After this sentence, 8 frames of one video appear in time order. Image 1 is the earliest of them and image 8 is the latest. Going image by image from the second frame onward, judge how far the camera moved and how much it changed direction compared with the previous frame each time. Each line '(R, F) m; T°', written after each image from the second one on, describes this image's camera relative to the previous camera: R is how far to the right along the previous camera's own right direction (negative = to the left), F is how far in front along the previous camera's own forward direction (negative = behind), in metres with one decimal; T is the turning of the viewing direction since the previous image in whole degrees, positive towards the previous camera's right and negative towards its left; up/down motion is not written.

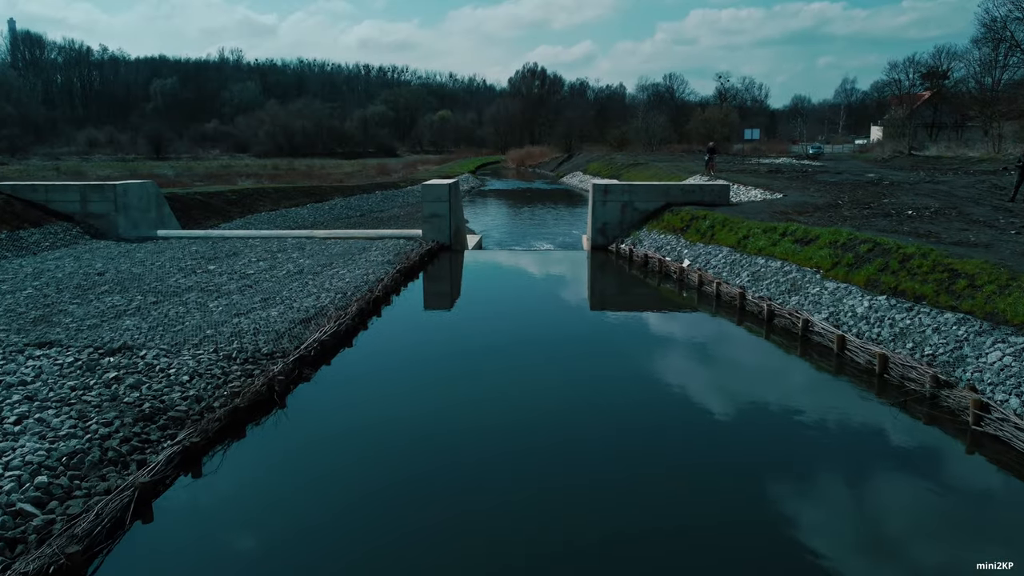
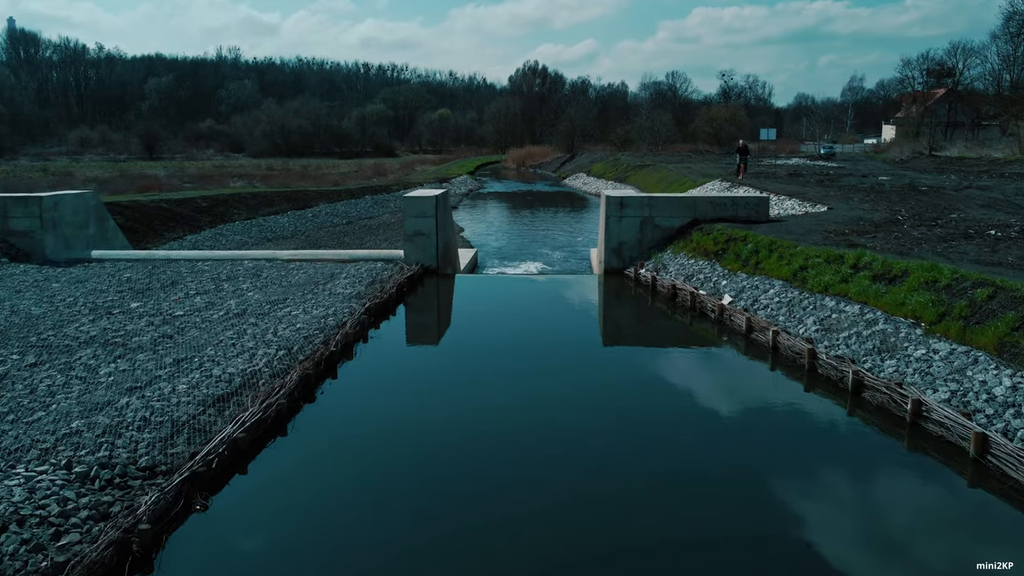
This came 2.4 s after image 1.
(0.0, +3.4) m; 0°
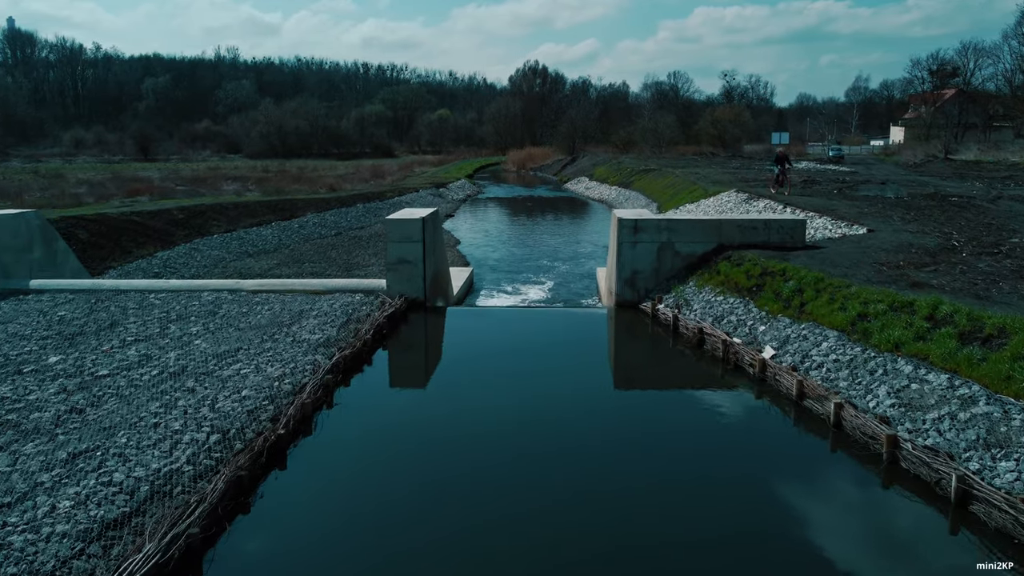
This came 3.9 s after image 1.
(0.0, +2.3) m; 0°
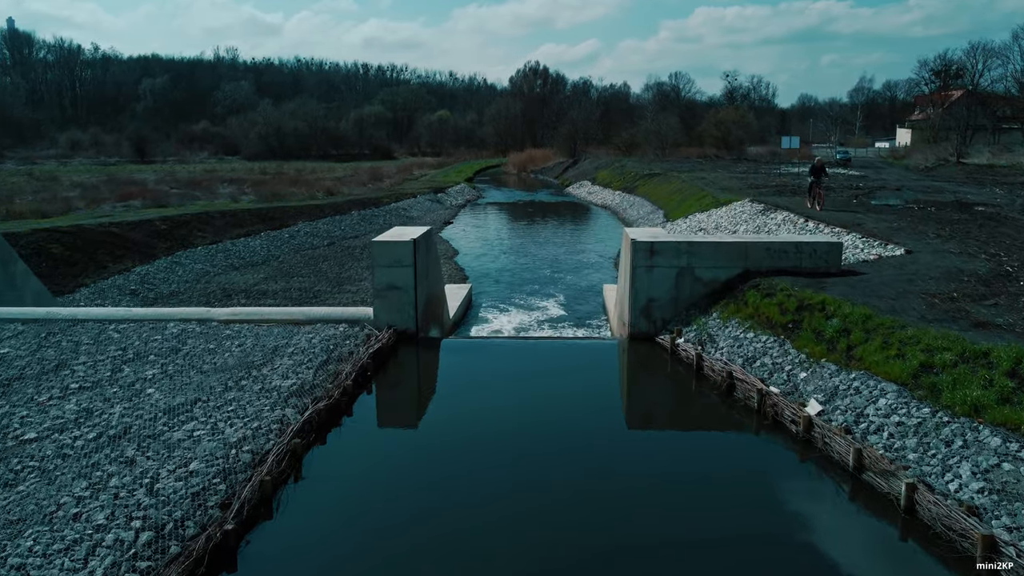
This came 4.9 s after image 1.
(0.0, +1.6) m; 0°
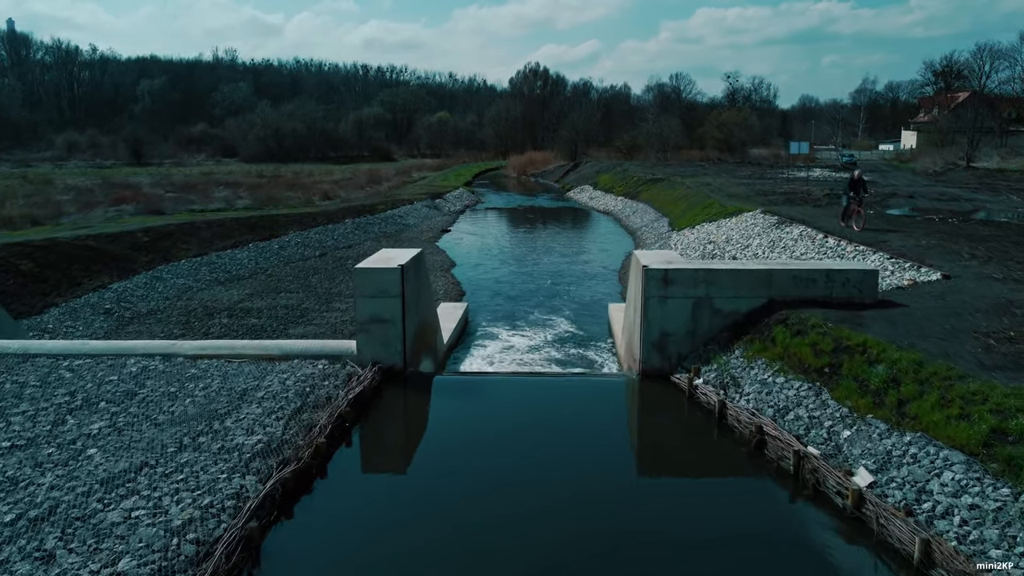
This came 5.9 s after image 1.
(0.0, +1.4) m; 0°
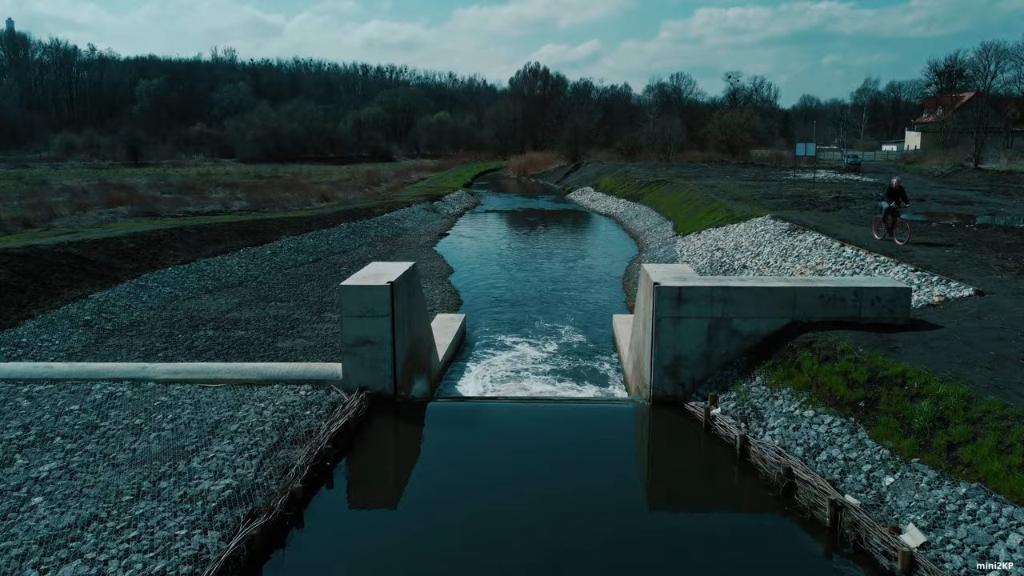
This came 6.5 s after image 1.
(0.0, +1.1) m; 0°
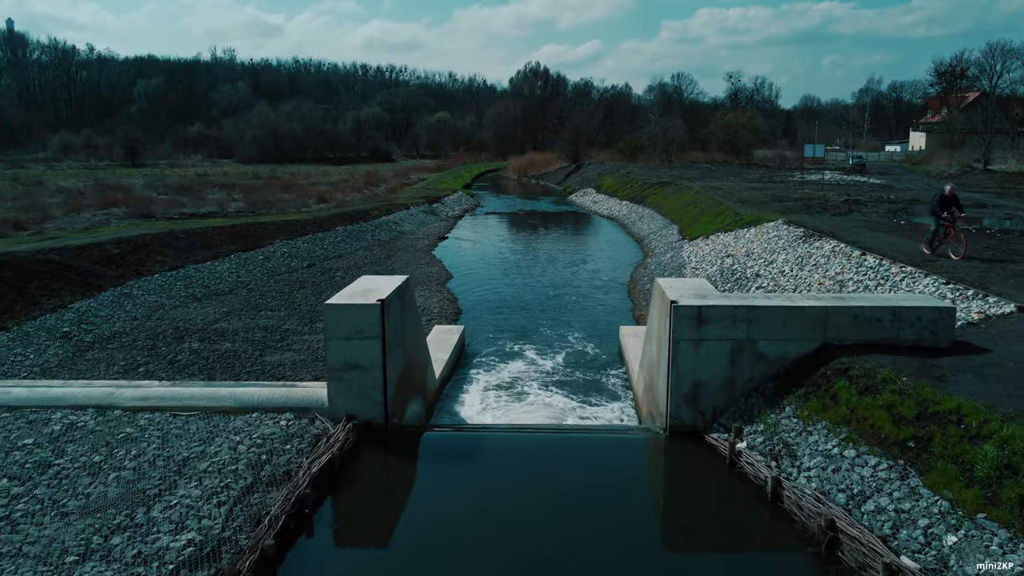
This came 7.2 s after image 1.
(0.0, +1.1) m; 0°
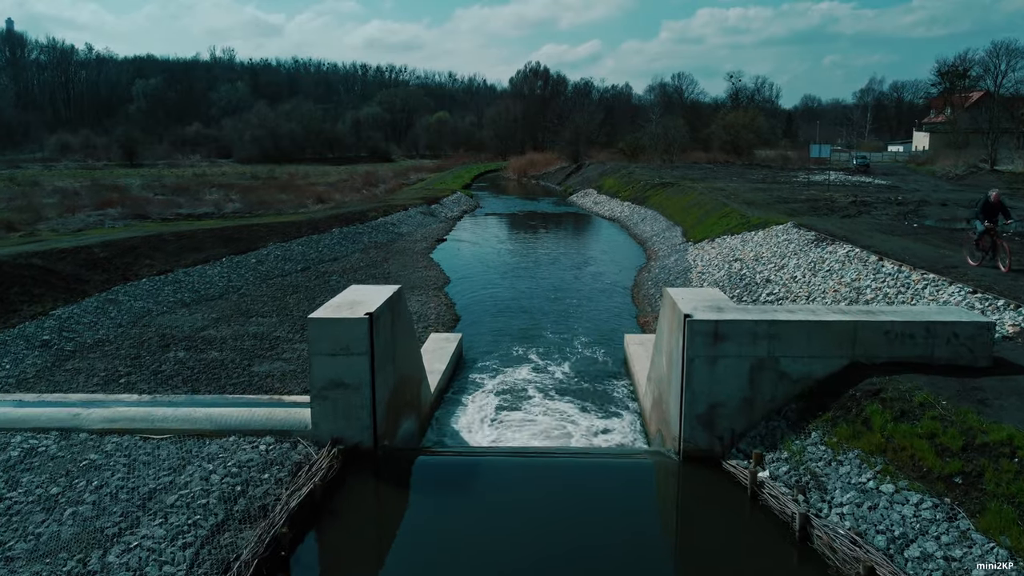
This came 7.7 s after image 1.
(0.0, +0.9) m; 0°
